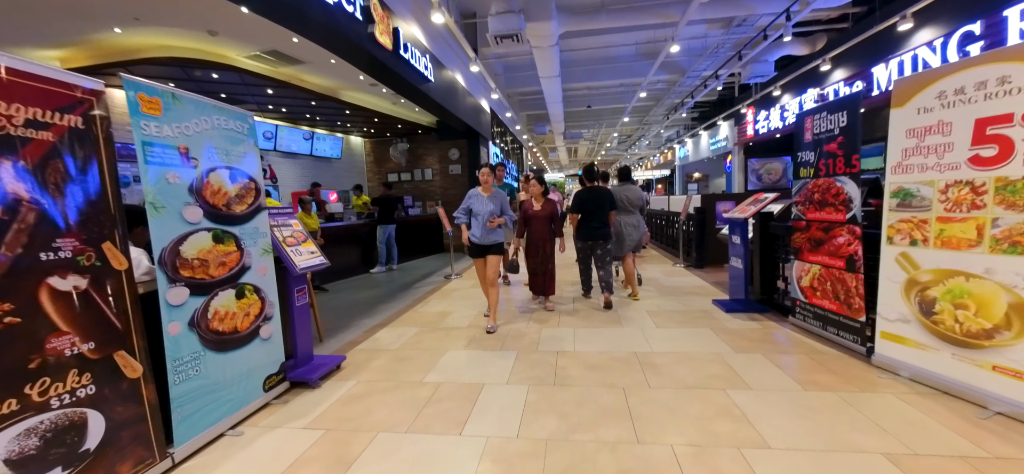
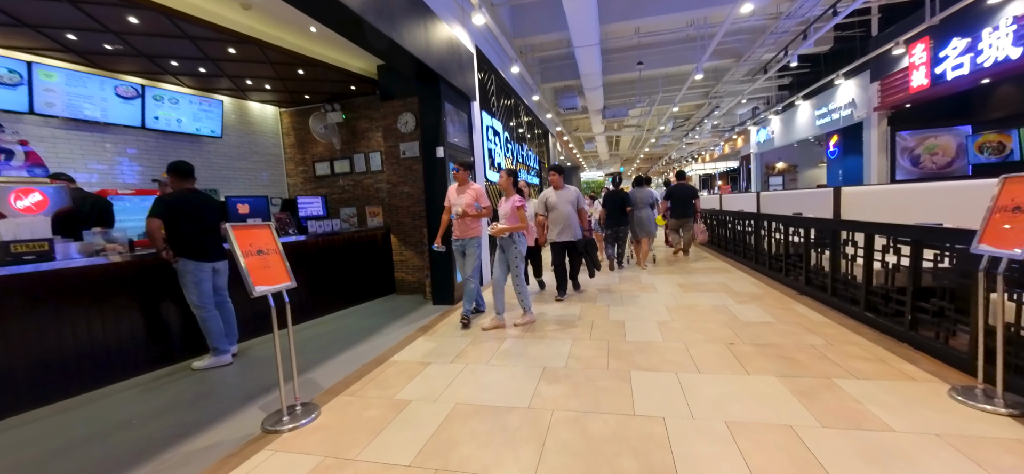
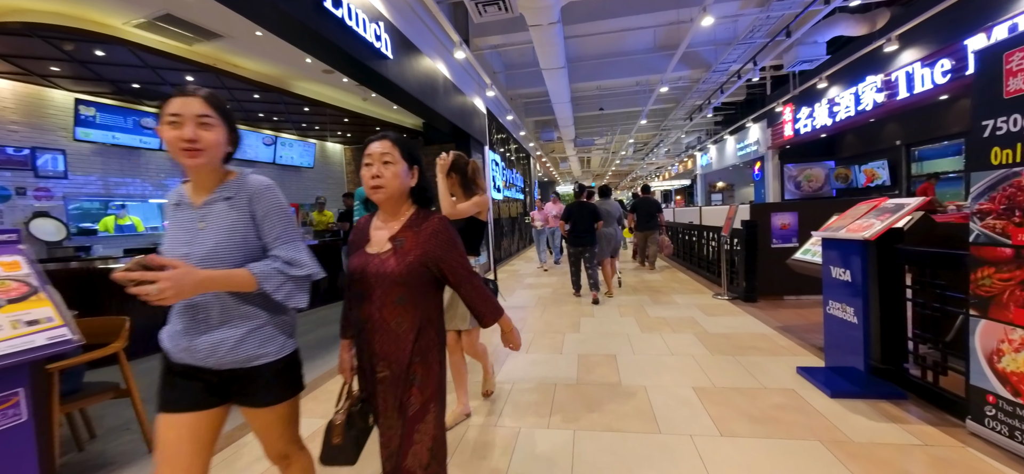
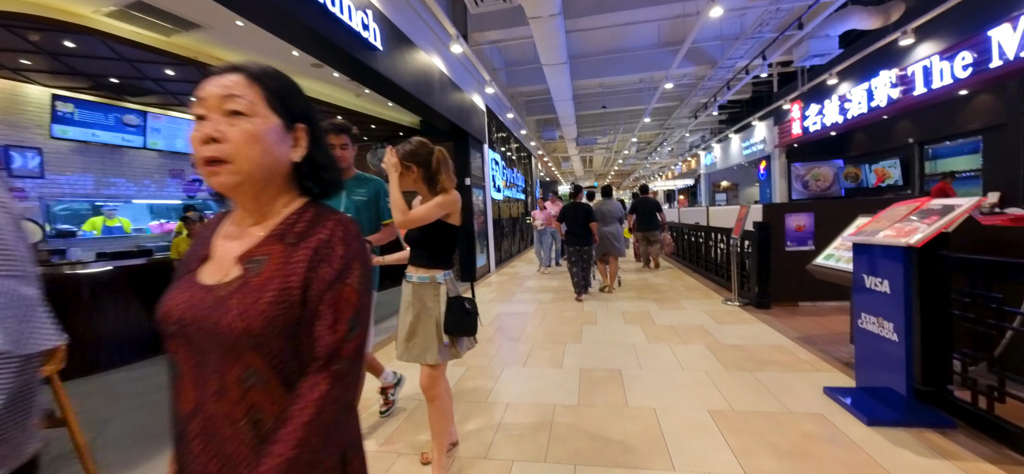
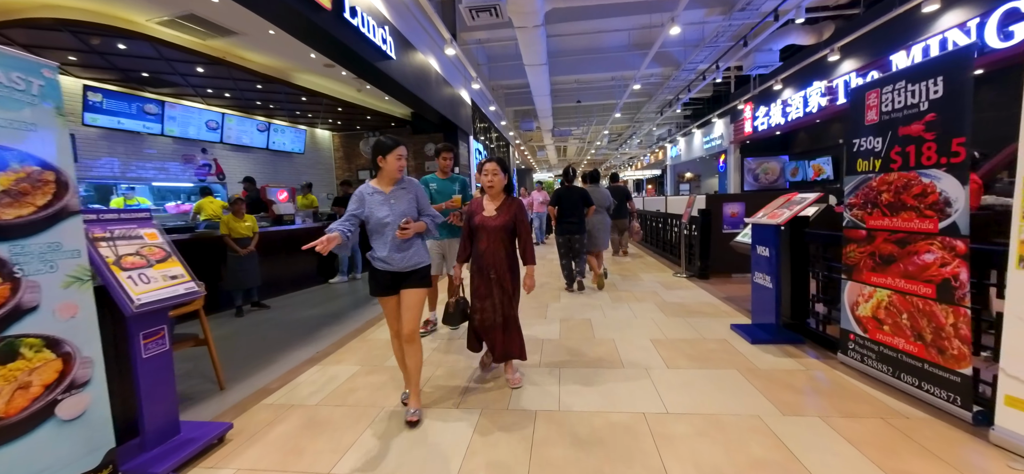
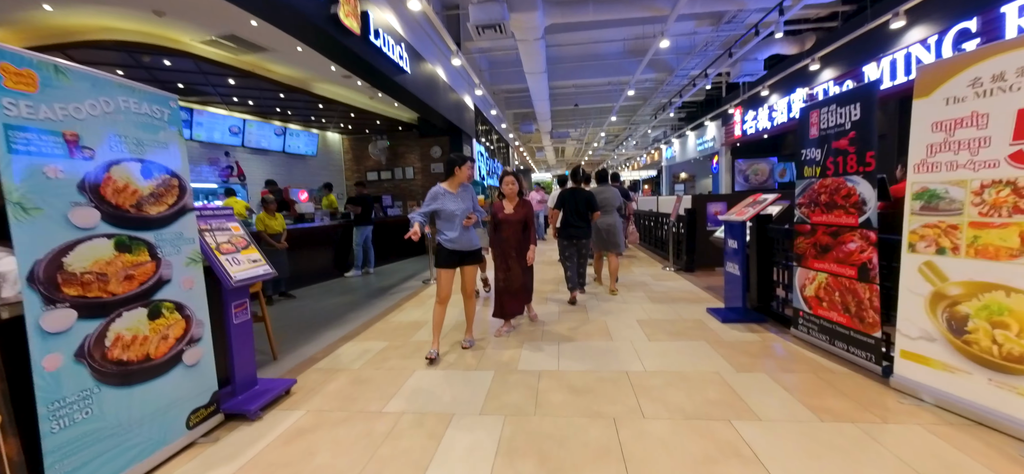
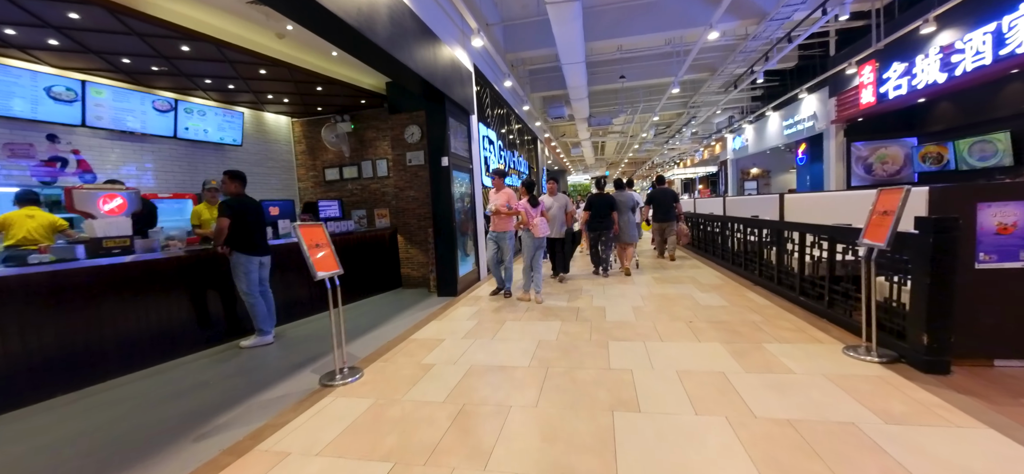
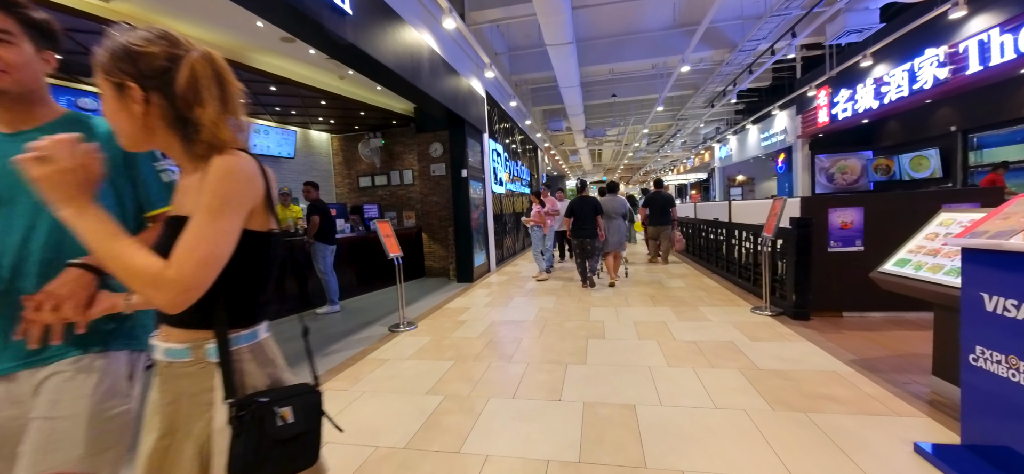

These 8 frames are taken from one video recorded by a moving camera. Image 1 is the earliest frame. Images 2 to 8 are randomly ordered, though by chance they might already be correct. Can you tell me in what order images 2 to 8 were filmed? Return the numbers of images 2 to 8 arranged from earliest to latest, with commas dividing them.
6, 5, 3, 4, 8, 7, 2
